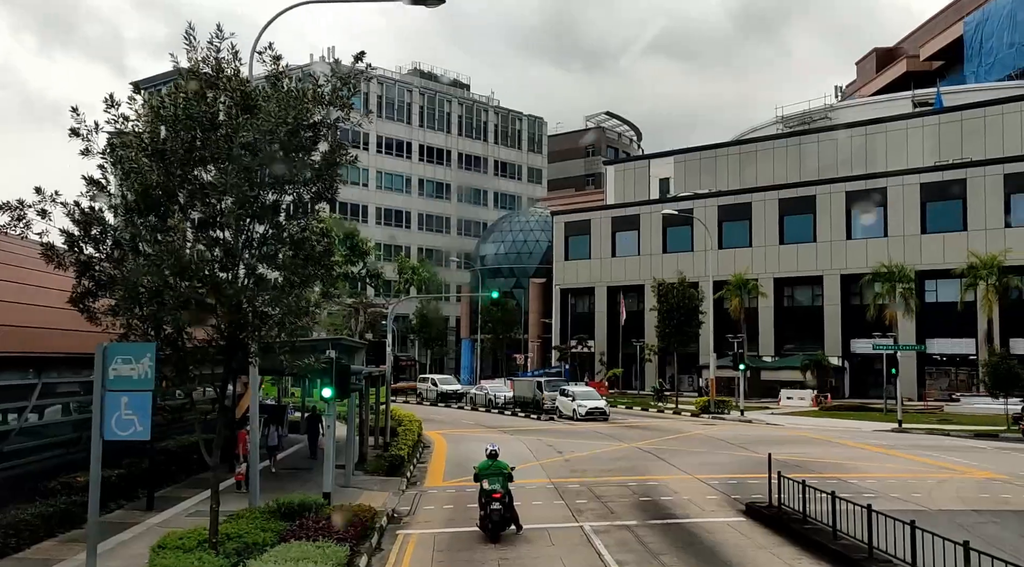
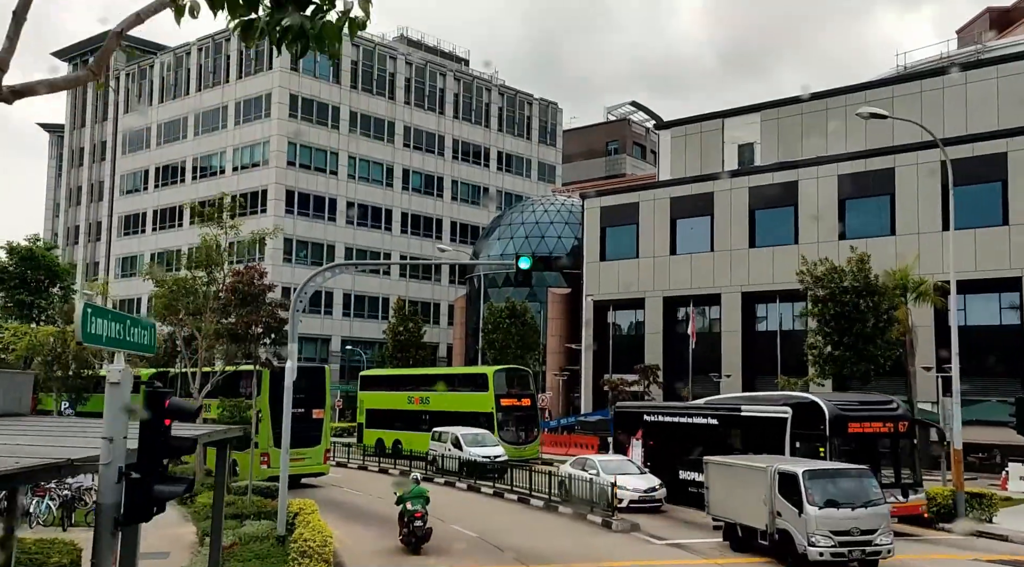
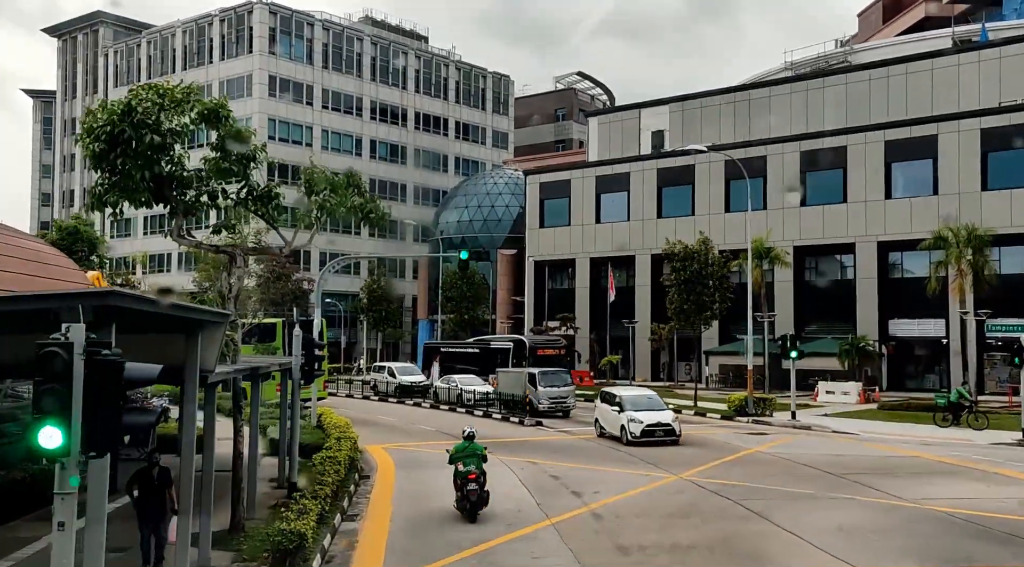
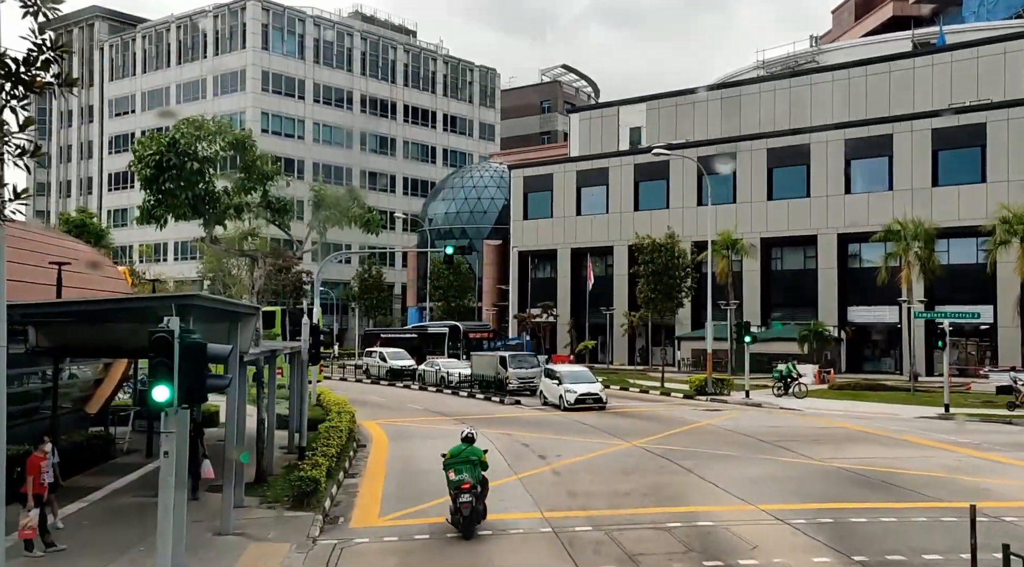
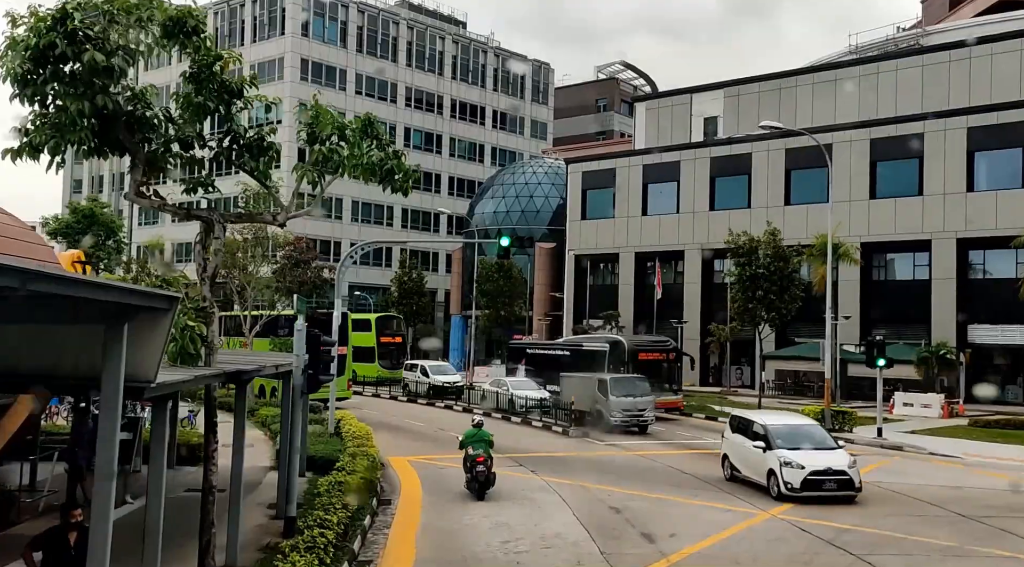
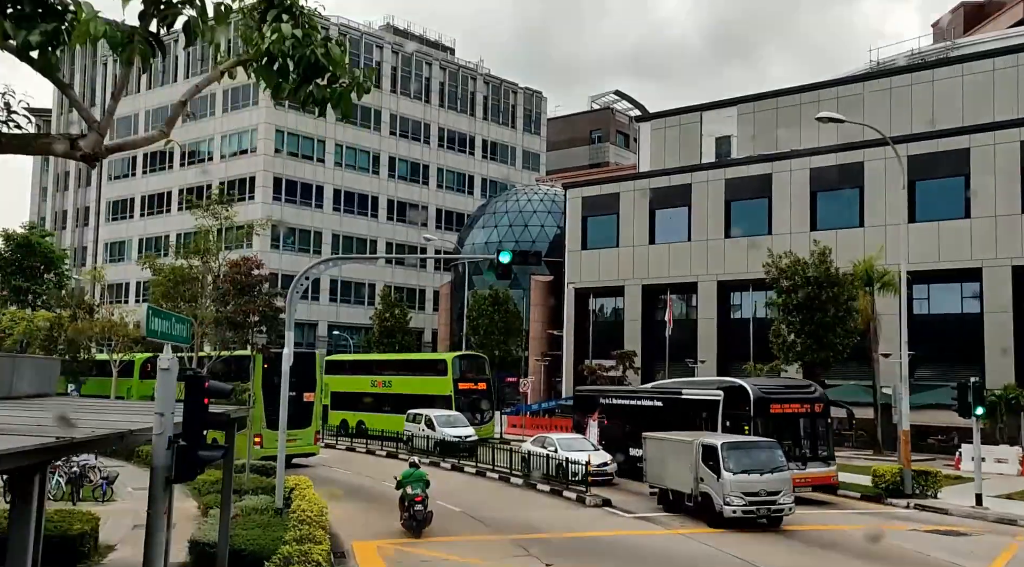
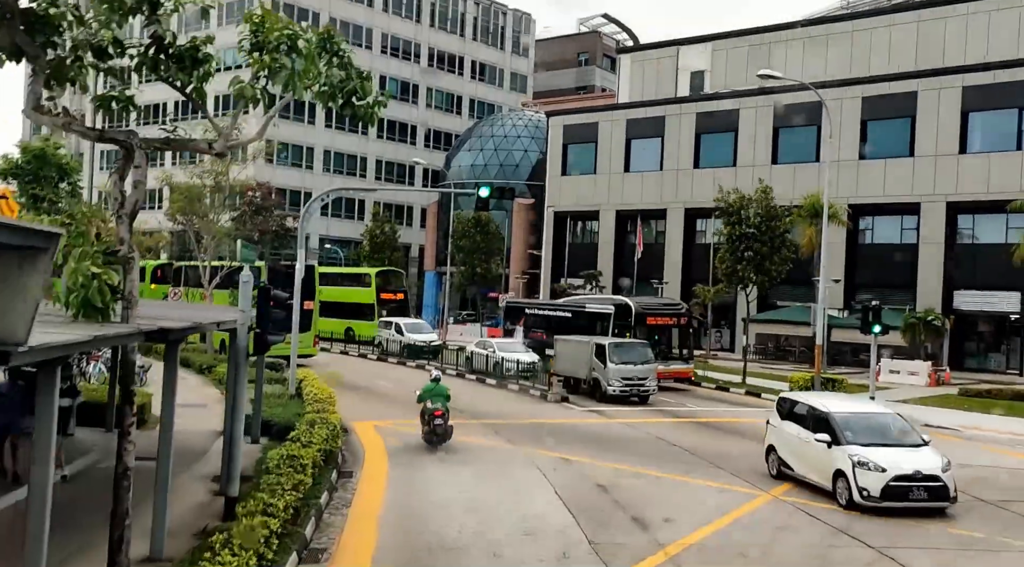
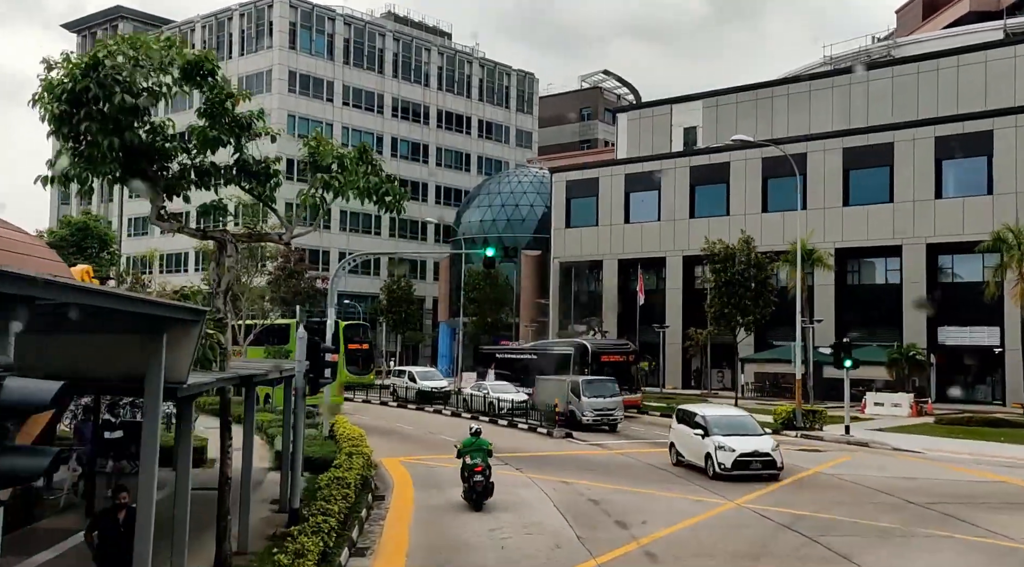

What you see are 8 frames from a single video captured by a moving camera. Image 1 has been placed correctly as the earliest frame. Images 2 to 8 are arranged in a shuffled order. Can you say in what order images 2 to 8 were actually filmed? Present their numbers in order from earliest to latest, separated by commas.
4, 3, 8, 5, 7, 6, 2
